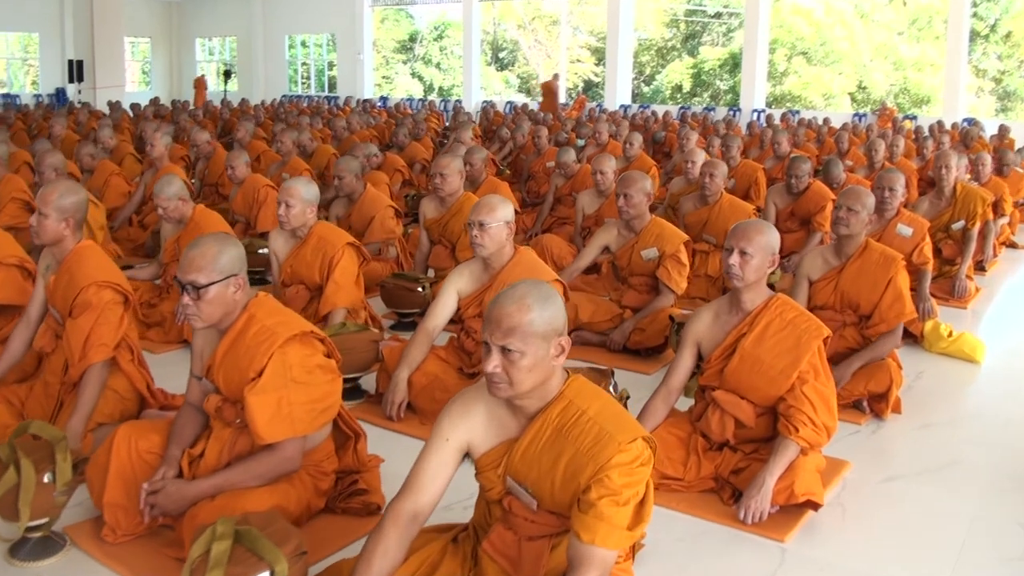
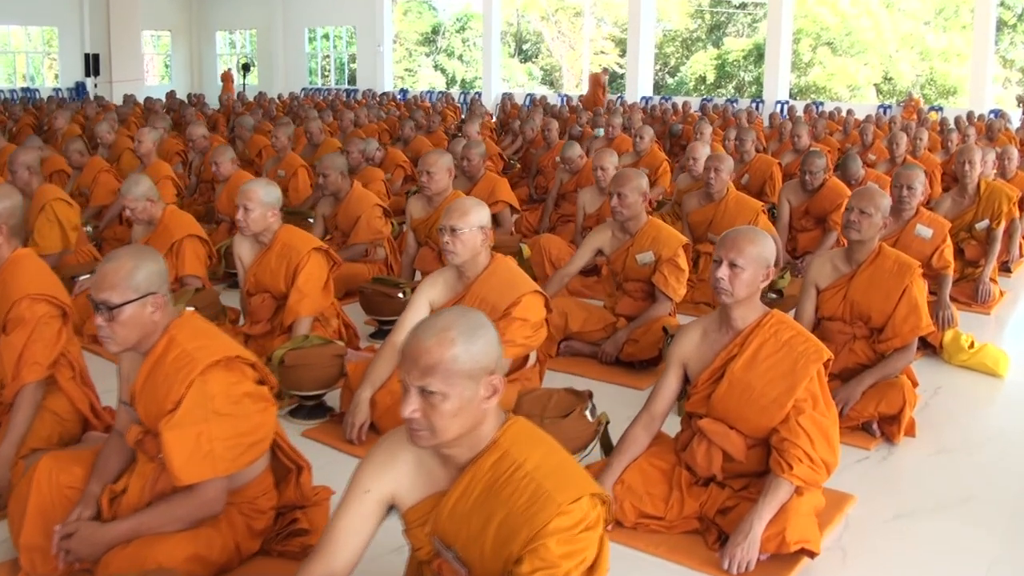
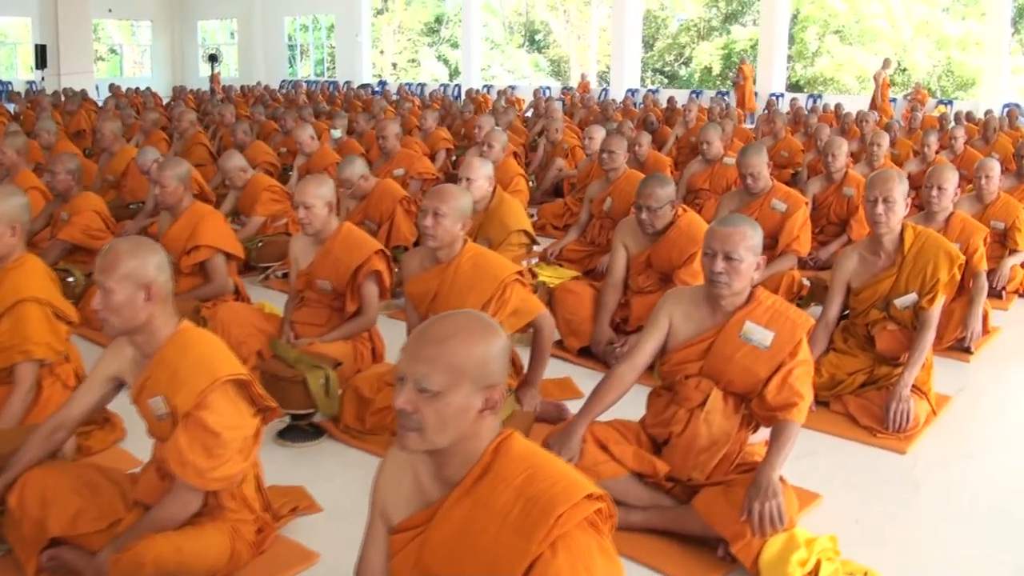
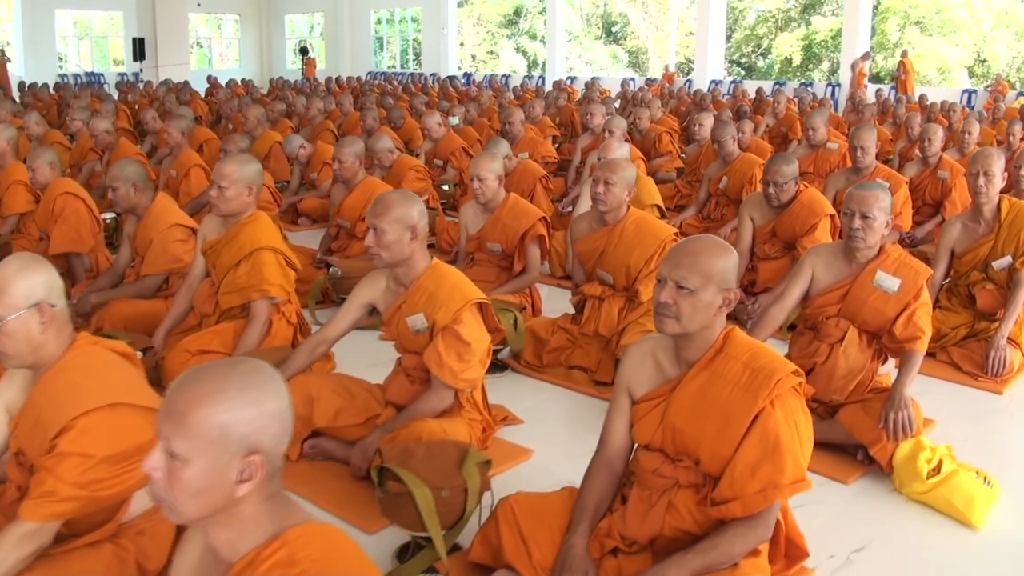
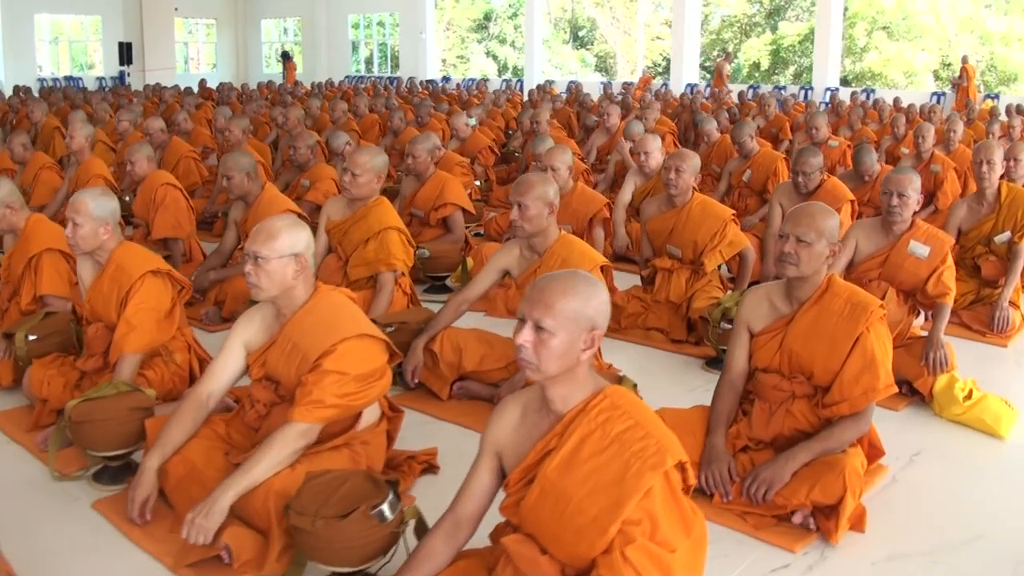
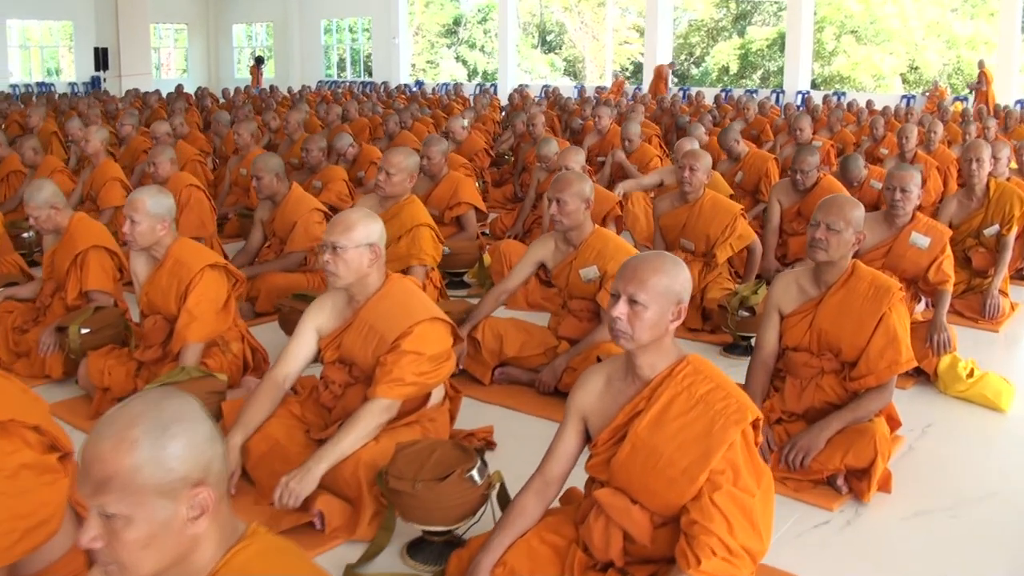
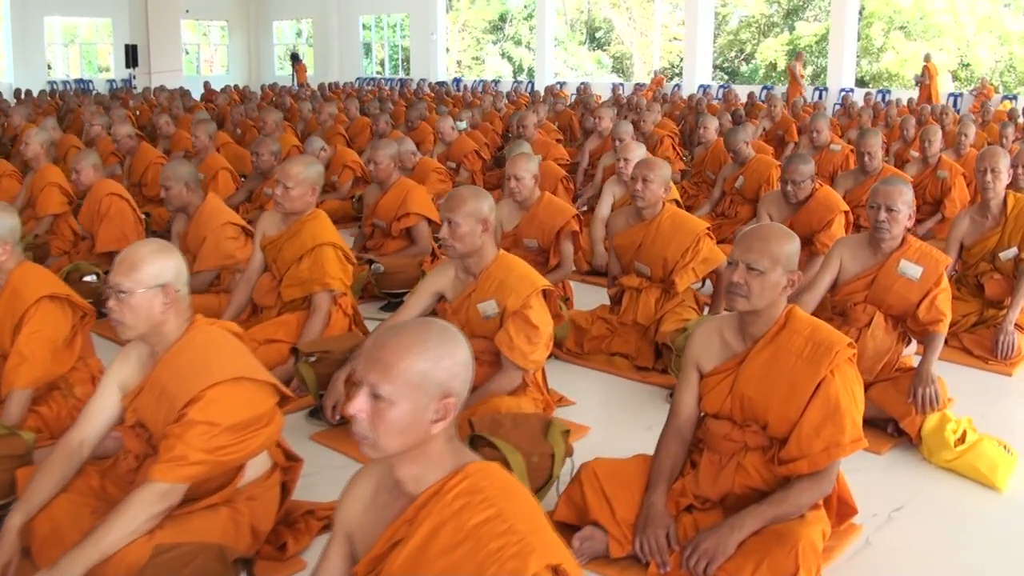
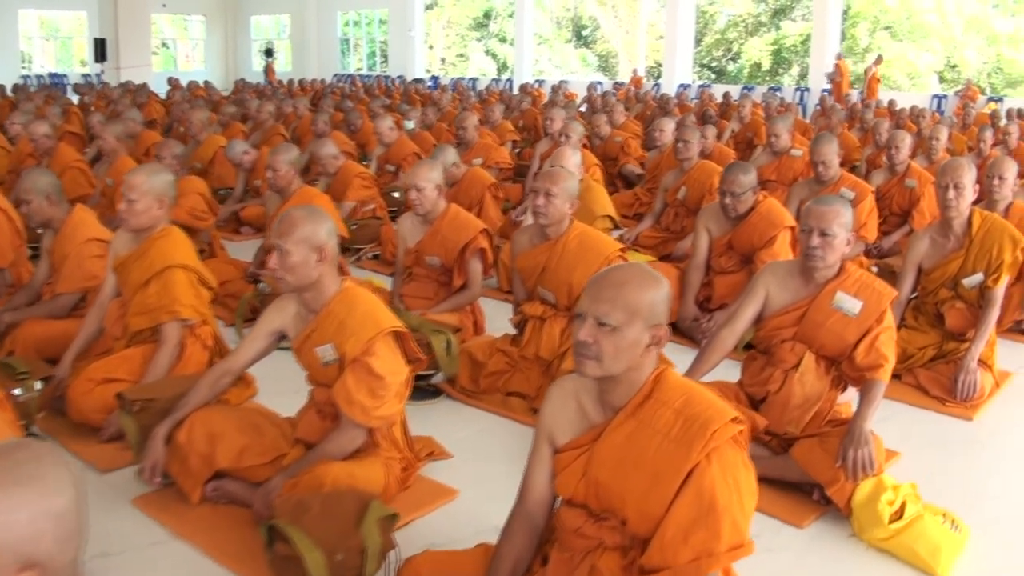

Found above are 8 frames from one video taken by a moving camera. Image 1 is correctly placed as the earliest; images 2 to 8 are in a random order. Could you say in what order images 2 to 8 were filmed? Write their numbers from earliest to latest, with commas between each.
2, 6, 5, 7, 4, 8, 3
